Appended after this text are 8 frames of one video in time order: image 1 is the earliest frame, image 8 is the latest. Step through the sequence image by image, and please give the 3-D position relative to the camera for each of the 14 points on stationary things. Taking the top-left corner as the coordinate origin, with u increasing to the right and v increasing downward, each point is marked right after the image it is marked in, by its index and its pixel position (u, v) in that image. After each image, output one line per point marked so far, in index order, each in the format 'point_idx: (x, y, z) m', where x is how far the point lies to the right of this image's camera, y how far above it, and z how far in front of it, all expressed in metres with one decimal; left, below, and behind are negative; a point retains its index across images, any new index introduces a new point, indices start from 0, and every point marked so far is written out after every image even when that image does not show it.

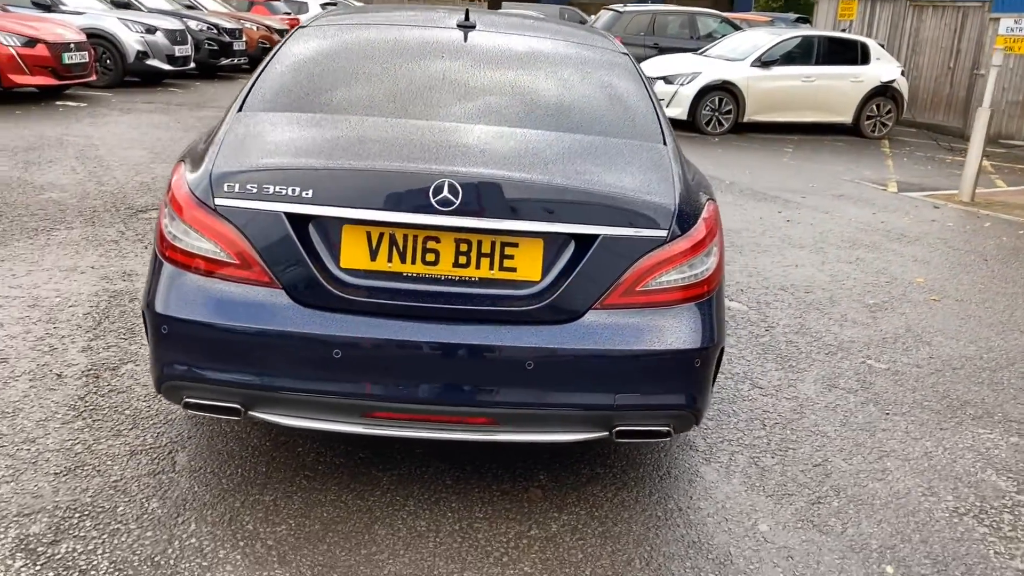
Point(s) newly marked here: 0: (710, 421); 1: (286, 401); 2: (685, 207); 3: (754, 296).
0: (+0.8, -0.5, +3.3) m
1: (-0.7, -0.3, +2.3) m
2: (+0.5, +0.2, +2.5) m
3: (+1.4, 0.0, +5.1) m
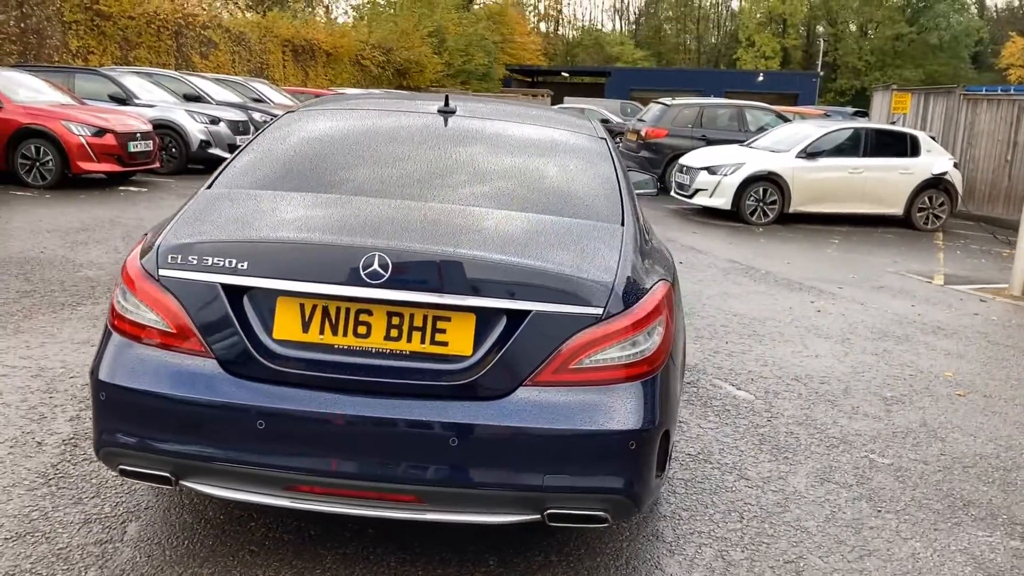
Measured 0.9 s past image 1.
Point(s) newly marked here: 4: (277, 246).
0: (+0.6, -0.8, +3.2) m
1: (-0.8, -0.5, +2.3) m
2: (+0.3, 0.0, +2.5) m
3: (+1.4, -0.6, +4.9) m
4: (-0.7, +0.1, +2.4) m
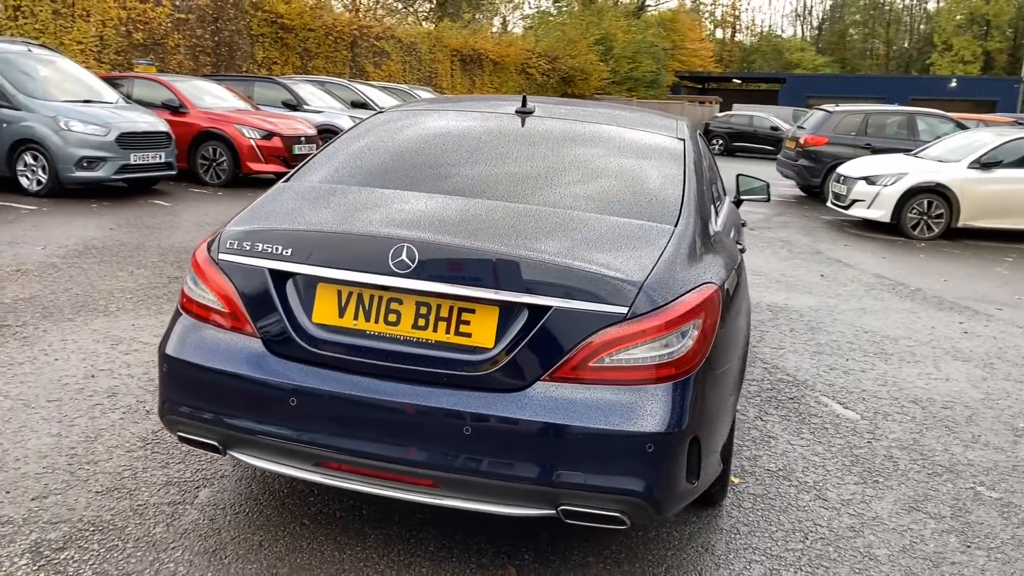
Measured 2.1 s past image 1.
0: (+0.8, -0.9, +3.1) m
1: (-0.8, -0.5, +2.5) m
2: (+0.4, 0.0, +2.5) m
3: (+1.9, -0.6, +4.6) m
4: (-0.6, +0.2, +2.5) m
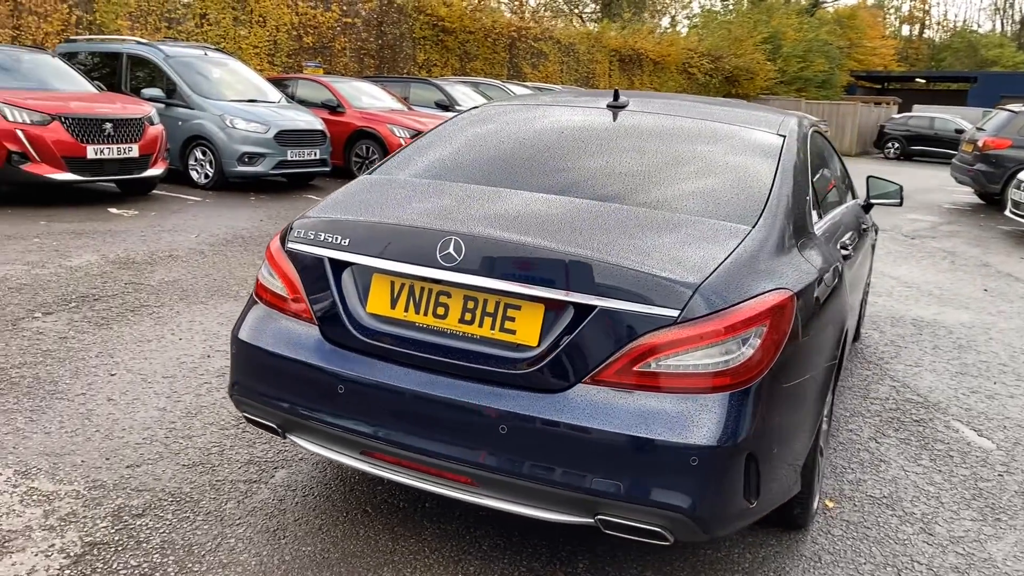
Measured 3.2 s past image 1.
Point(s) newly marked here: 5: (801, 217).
0: (+1.0, -0.9, +2.9) m
1: (-0.6, -0.4, +2.6) m
2: (+0.5, 0.0, +2.3) m
3: (+2.4, -0.7, +4.1) m
4: (-0.4, +0.2, +2.5) m
5: (+1.0, +0.3, +3.1) m
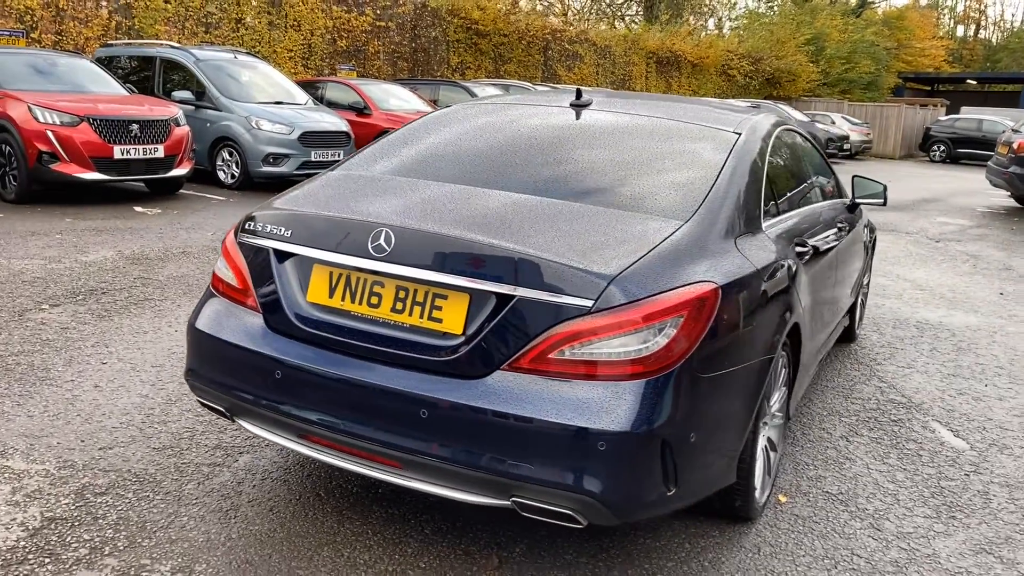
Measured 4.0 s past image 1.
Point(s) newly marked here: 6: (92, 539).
0: (+0.9, -0.9, +2.9) m
1: (-0.8, -0.4, +2.7) m
2: (+0.3, 0.0, +2.4) m
3: (+2.3, -0.7, +4.1) m
4: (-0.6, +0.2, +2.6) m
5: (+0.9, +0.3, +3.1) m
6: (-1.3, -0.8, +2.6) m
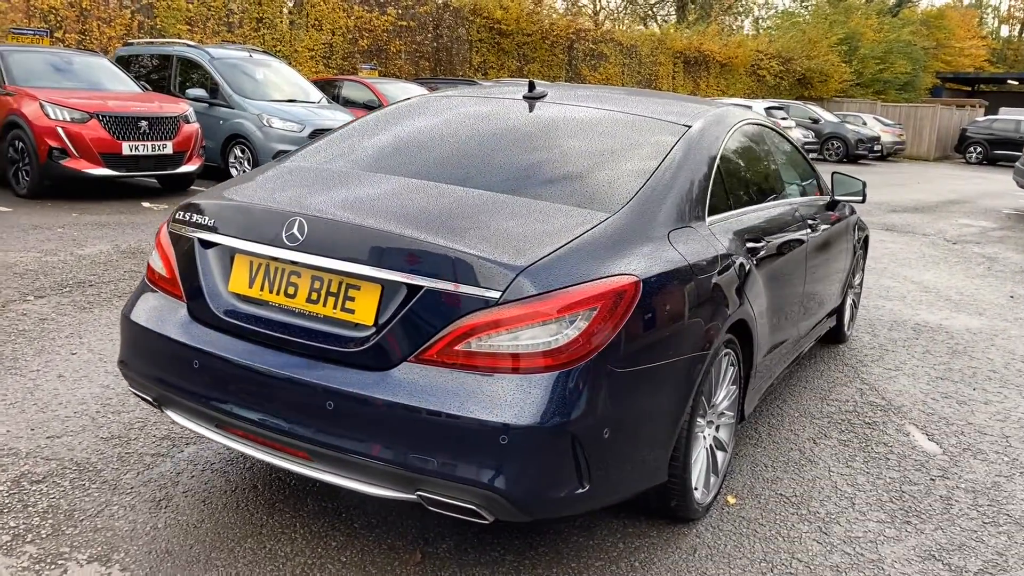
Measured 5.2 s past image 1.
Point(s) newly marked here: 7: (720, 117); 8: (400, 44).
0: (+0.6, -0.9, +2.8) m
1: (-1.0, -0.4, +2.7) m
2: (+0.1, 0.0, +2.3) m
3: (+2.1, -0.7, +4.0) m
4: (-0.8, +0.2, +2.6) m
5: (+0.6, +0.3, +3.0) m
6: (-1.5, -0.7, +2.6) m
7: (+0.9, +0.7, +3.7) m
8: (-2.6, +5.6, +19.9) m
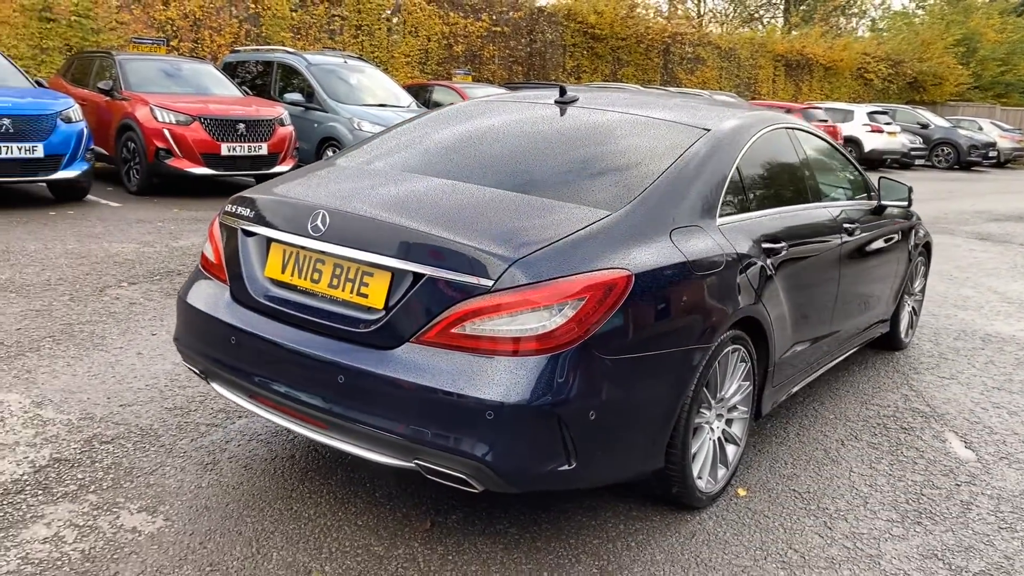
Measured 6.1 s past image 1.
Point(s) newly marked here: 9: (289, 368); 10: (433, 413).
0: (+0.6, -0.8, +2.9) m
1: (-1.0, -0.3, +3.0) m
2: (+0.1, +0.1, +2.5) m
3: (+2.3, -0.7, +3.9) m
4: (-0.8, +0.3, +2.9) m
5: (+0.7, +0.3, +3.2) m
6: (-1.5, -0.7, +3.0) m
7: (+1.0, +0.7, +3.7) m
8: (-0.4, +5.6, +20.3) m
9: (-0.7, -0.3, +2.7) m
10: (-0.2, -0.4, +2.4) m
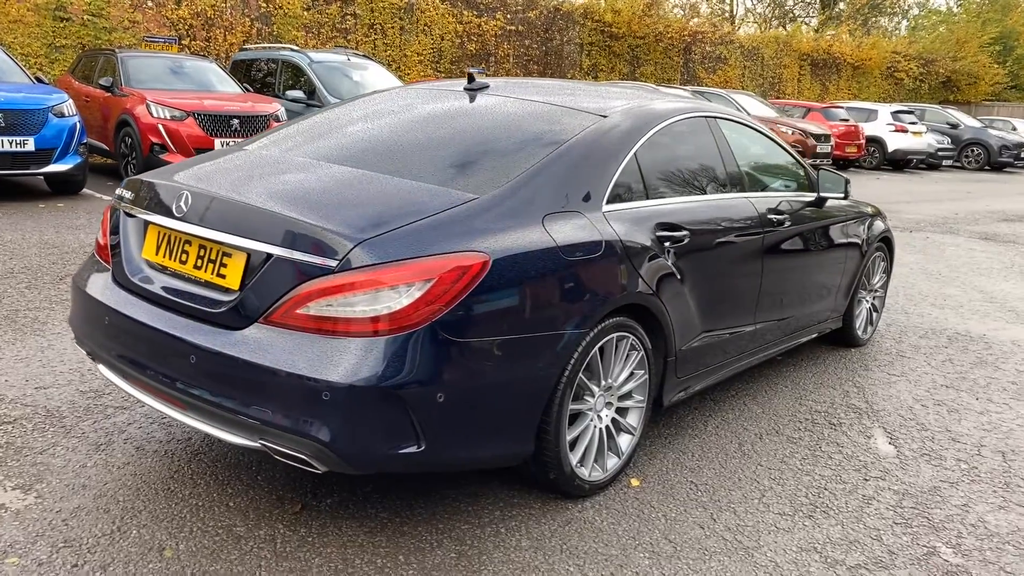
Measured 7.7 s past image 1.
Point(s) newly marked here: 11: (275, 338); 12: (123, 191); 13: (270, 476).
0: (+0.2, -0.8, +2.9) m
1: (-1.4, -0.2, +3.0) m
2: (-0.3, +0.1, +2.5) m
3: (+1.9, -0.7, +3.8) m
4: (-1.2, +0.3, +2.9) m
5: (+0.3, +0.4, +3.1) m
6: (-1.9, -0.6, +3.0) m
7: (+0.7, +0.8, +3.7) m
8: (-0.1, +5.6, +20.3) m
9: (-1.1, -0.2, +2.7) m
10: (-0.6, -0.3, +2.4) m
11: (-0.7, -0.2, +2.5) m
12: (-1.4, +0.4, +3.1) m
13: (-0.9, -0.7, +3.1) m
